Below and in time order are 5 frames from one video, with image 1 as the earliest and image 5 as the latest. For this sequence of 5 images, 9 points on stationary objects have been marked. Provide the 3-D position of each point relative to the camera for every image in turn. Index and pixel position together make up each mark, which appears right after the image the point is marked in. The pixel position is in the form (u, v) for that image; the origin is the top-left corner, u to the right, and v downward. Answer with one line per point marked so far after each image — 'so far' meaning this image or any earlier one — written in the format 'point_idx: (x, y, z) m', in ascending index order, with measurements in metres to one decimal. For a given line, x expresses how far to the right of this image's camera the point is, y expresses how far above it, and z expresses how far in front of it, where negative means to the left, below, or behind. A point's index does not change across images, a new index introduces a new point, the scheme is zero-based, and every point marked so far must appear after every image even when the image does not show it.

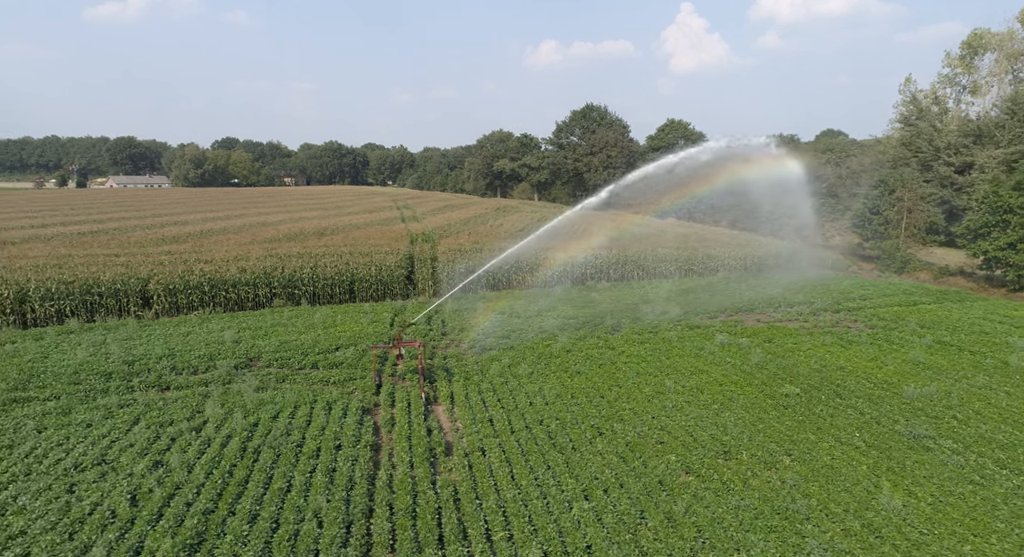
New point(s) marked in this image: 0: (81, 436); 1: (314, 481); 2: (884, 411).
0: (-7.5, -2.7, +10.1) m
1: (-2.9, -3.0, +8.4) m
2: (+7.3, -2.6, +11.2) m
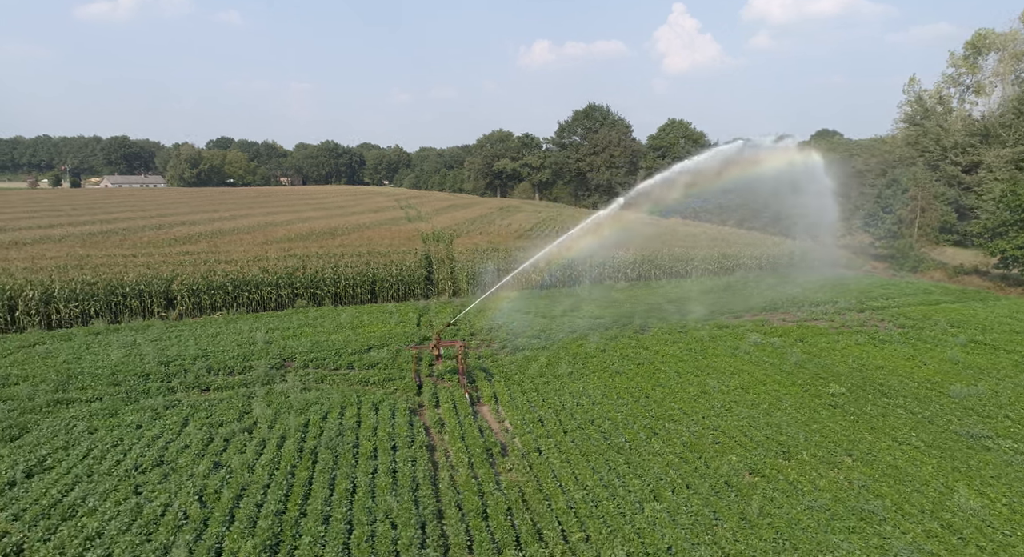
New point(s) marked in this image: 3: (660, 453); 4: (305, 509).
0: (-6.6, -2.8, +10.0) m
1: (-1.9, -3.0, +8.3) m
2: (+8.3, -2.6, +11.1) m
3: (+2.4, -2.8, +9.2) m
4: (-2.8, -3.1, +7.6) m
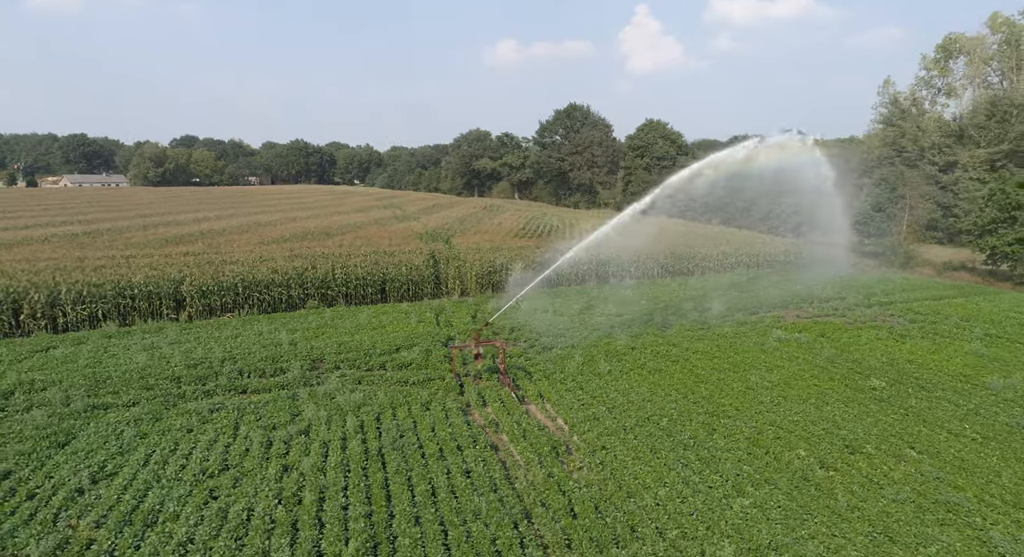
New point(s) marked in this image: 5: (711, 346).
0: (-5.5, -2.8, +9.8) m
1: (-0.8, -3.0, +8.3) m
2: (+9.3, -2.5, +11.4) m
3: (+3.5, -2.8, +9.3) m
4: (-1.6, -3.1, +7.5) m
5: (+5.8, -1.9, +16.4) m
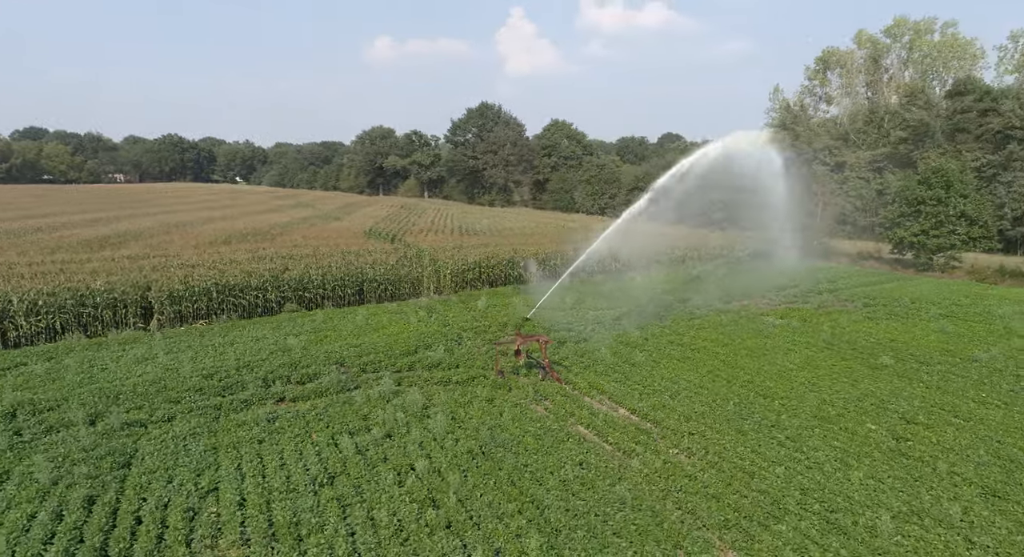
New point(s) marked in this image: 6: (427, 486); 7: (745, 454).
0: (-3.8, -2.8, +9.1) m
1: (+1.0, -2.9, +8.3) m
2: (+10.6, -2.1, +13.0) m
3: (+5.1, -2.6, +10.0) m
4: (+0.4, -3.0, +7.5) m
5: (+6.3, -1.7, +17.4) m
6: (-1.2, -2.9, +8.0) m
7: (+3.7, -2.8, +9.0) m
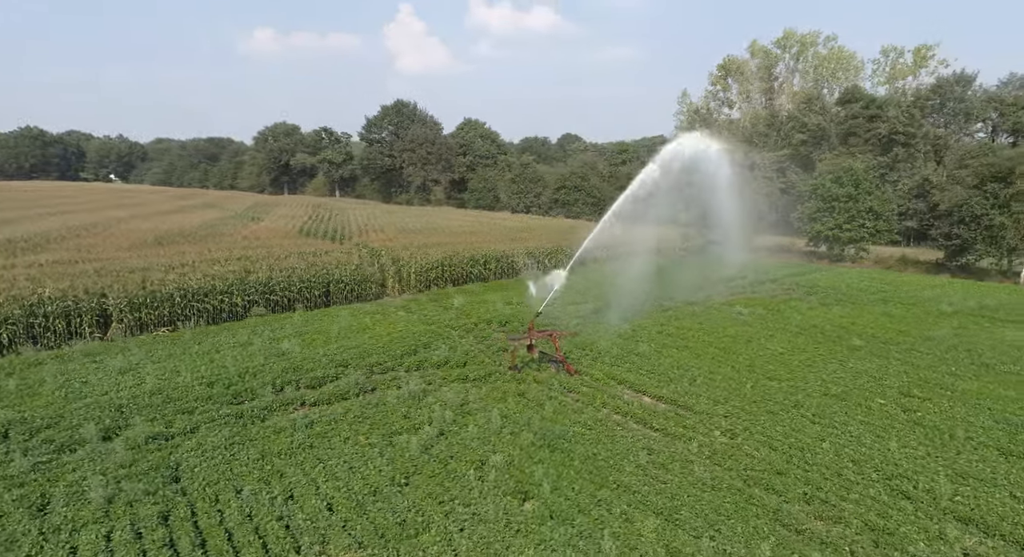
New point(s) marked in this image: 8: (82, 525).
0: (-2.8, -2.8, +8.8) m
1: (+2.2, -2.8, +8.7) m
2: (+10.9, -1.8, +14.7) m
3: (+6.0, -2.4, +10.9) m
4: (+1.6, -2.9, +7.8) m
5: (+6.0, -1.4, +18.4) m
6: (0.0, -2.8, +8.1) m
7: (+4.7, -2.6, +9.8) m
8: (-5.2, -3.0, +6.8) m
